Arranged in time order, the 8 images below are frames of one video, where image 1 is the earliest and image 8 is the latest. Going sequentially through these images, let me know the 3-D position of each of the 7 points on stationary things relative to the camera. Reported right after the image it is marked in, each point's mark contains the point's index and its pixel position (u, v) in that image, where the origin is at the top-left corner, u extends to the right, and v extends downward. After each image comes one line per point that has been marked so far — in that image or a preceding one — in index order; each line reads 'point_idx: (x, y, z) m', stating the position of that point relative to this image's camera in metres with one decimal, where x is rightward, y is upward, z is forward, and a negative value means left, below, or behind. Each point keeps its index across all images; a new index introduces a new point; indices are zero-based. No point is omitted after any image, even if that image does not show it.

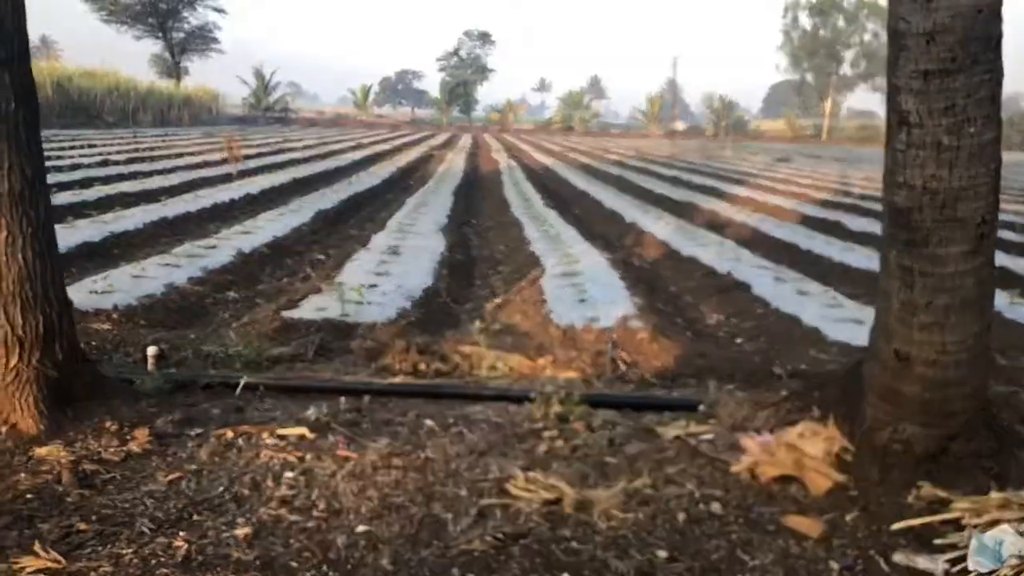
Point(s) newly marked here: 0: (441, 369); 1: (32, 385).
0: (-0.4, -0.4, +4.2) m
1: (-1.7, -0.3, +2.8) m
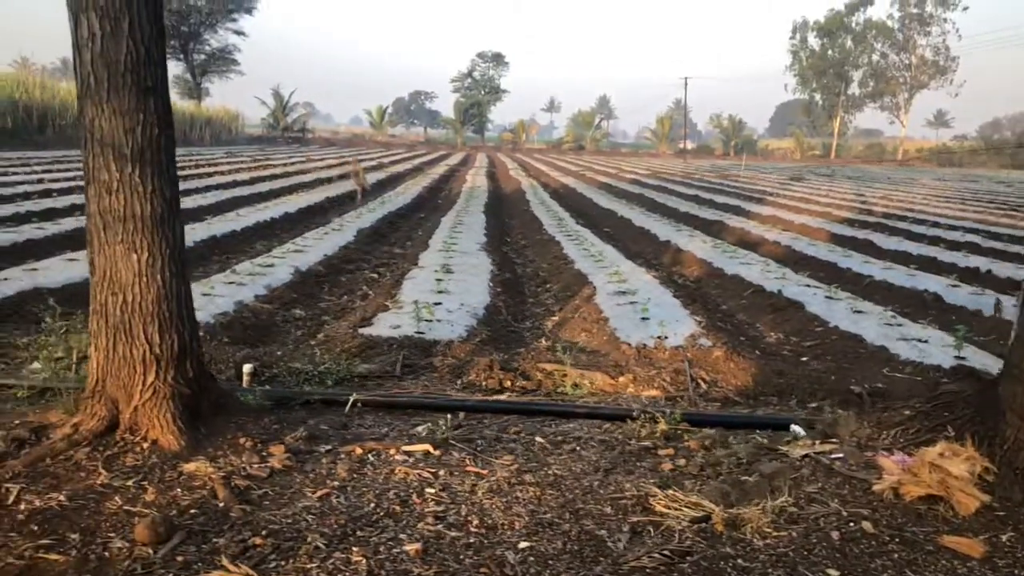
0: (+0.1, -0.6, +4.3) m
1: (-1.3, -0.4, +2.8) m
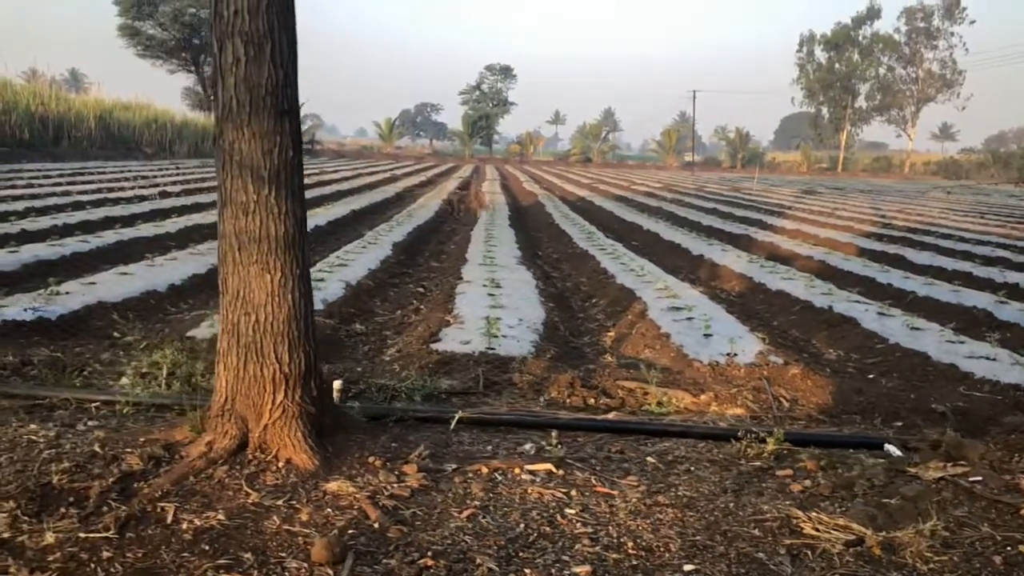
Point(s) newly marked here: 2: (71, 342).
0: (+0.6, -0.7, +4.3) m
1: (-0.8, -0.5, +2.9) m
2: (-3.0, -0.4, +5.2) m
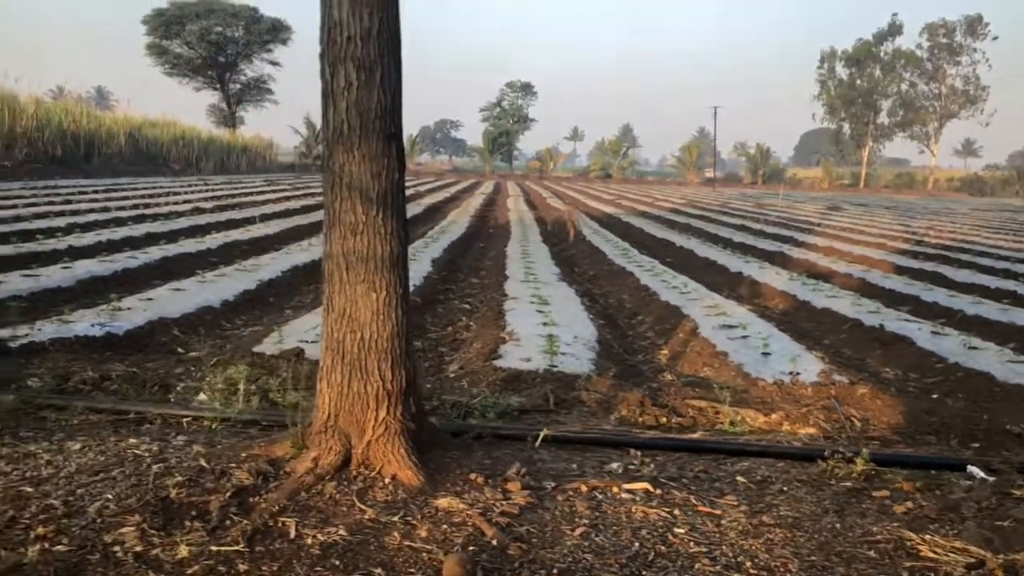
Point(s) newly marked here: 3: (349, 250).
0: (+1.0, -0.8, +4.3) m
1: (-0.4, -0.6, +2.9) m
2: (-2.6, -0.5, +5.3) m
3: (-0.6, +0.1, +2.8) m
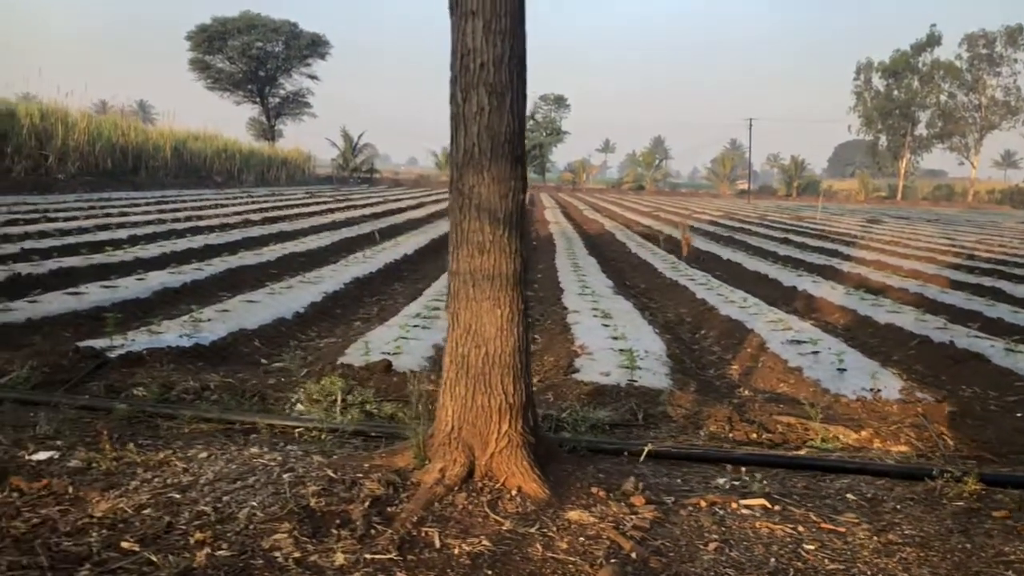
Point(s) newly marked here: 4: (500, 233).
0: (+1.5, -0.9, +4.3) m
1: (0.0, -0.6, +3.0) m
2: (-2.0, -0.6, +5.4) m
3: (-0.1, +0.1, +2.9) m
4: (0.0, +0.2, +2.9) m
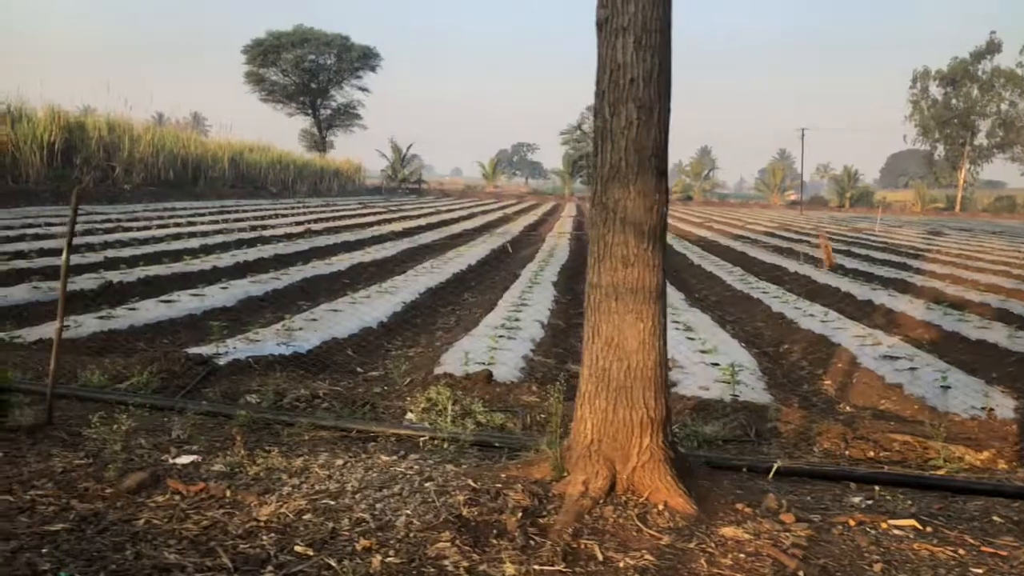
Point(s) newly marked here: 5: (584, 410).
0: (+2.1, -0.9, +4.2) m
1: (+0.6, -0.7, +3.0) m
2: (-1.3, -0.6, +5.5) m
3: (+0.4, 0.0, +2.9) m
4: (+0.5, +0.2, +2.9) m
5: (+0.3, -0.5, +3.1) m
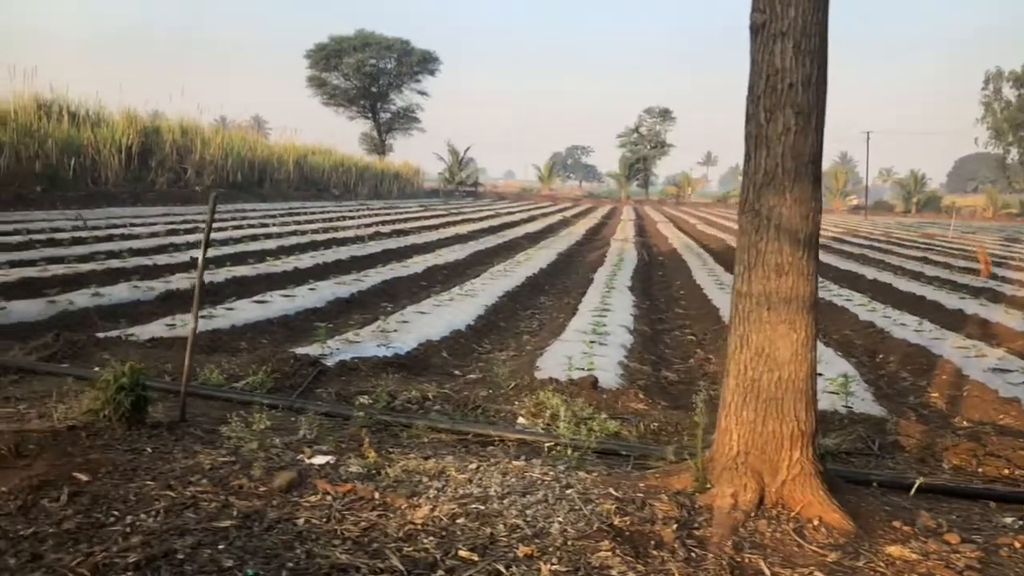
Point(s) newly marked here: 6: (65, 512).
0: (+2.7, -1.0, +4.1) m
1: (+1.2, -0.7, +2.9) m
2: (-0.6, -0.7, +5.6) m
3: (+1.0, 0.0, +2.9) m
4: (+1.1, +0.1, +2.8) m
5: (+0.9, -0.5, +3.0) m
6: (-1.5, -0.8, +2.6) m
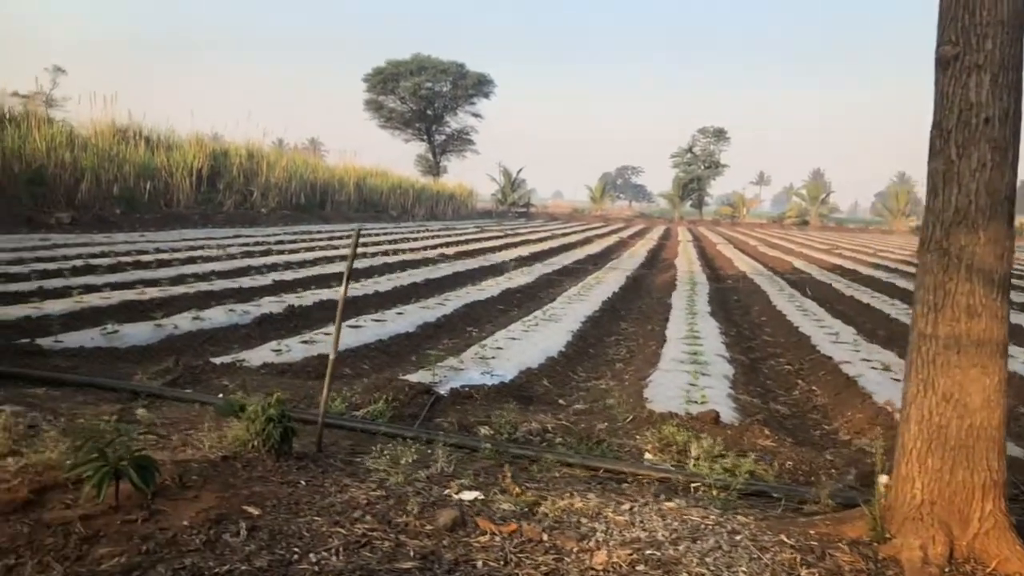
0: (+3.4, -1.2, +3.8) m
1: (+1.8, -0.9, +2.8) m
2: (+0.2, -0.9, +5.5) m
3: (+1.6, -0.2, +2.7) m
4: (+1.7, 0.0, +2.7) m
5: (+1.5, -0.7, +2.9) m
6: (-0.9, -0.9, +2.6) m
